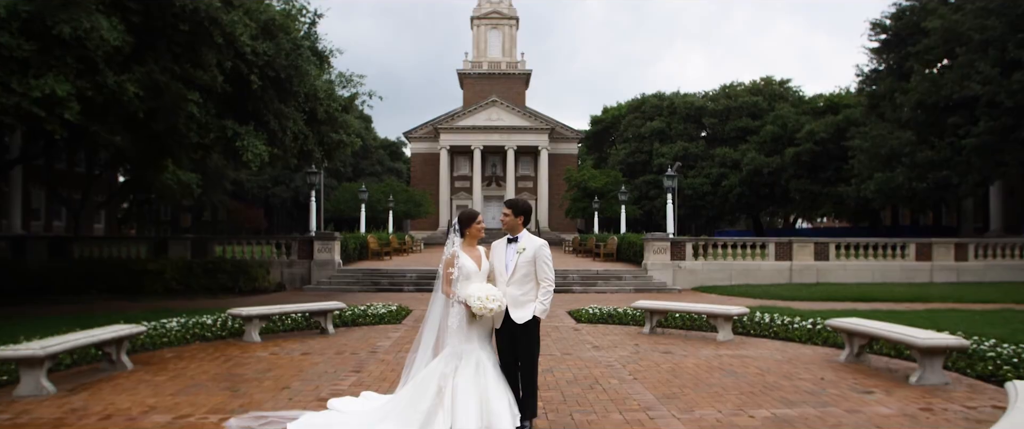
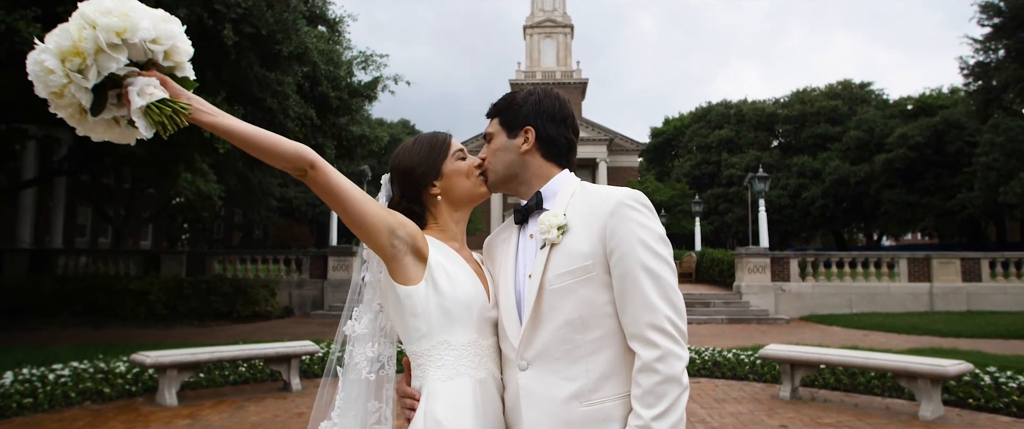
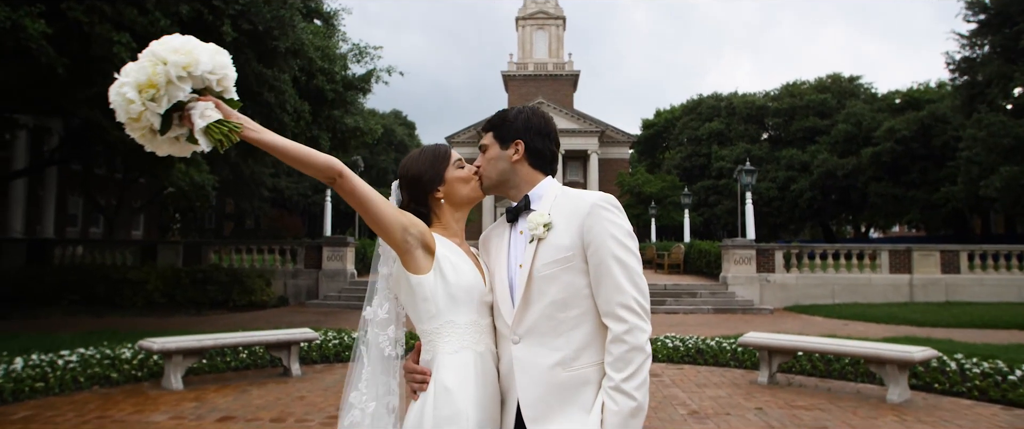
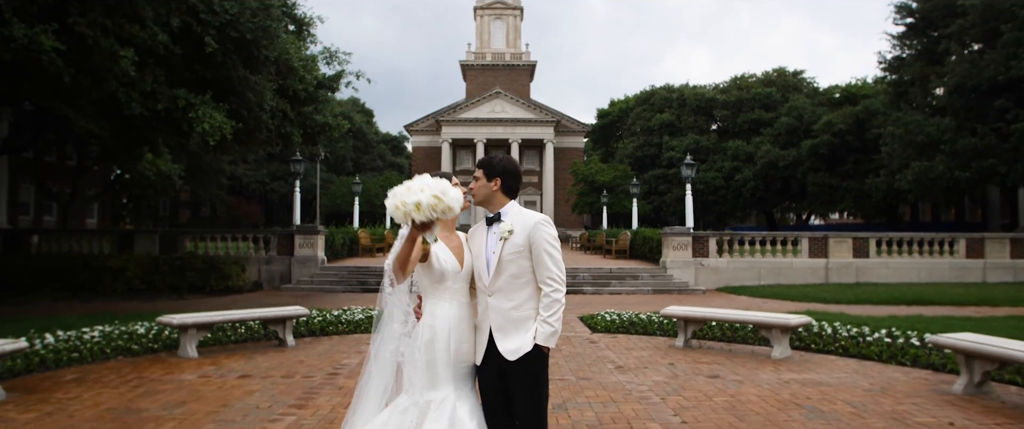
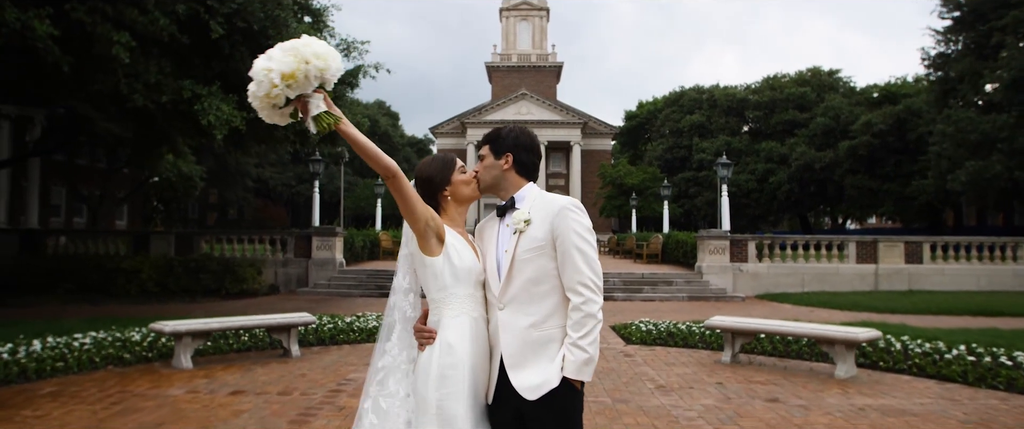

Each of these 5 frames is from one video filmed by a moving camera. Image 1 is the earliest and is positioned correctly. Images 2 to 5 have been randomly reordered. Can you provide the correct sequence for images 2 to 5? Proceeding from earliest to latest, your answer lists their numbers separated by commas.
4, 5, 3, 2
